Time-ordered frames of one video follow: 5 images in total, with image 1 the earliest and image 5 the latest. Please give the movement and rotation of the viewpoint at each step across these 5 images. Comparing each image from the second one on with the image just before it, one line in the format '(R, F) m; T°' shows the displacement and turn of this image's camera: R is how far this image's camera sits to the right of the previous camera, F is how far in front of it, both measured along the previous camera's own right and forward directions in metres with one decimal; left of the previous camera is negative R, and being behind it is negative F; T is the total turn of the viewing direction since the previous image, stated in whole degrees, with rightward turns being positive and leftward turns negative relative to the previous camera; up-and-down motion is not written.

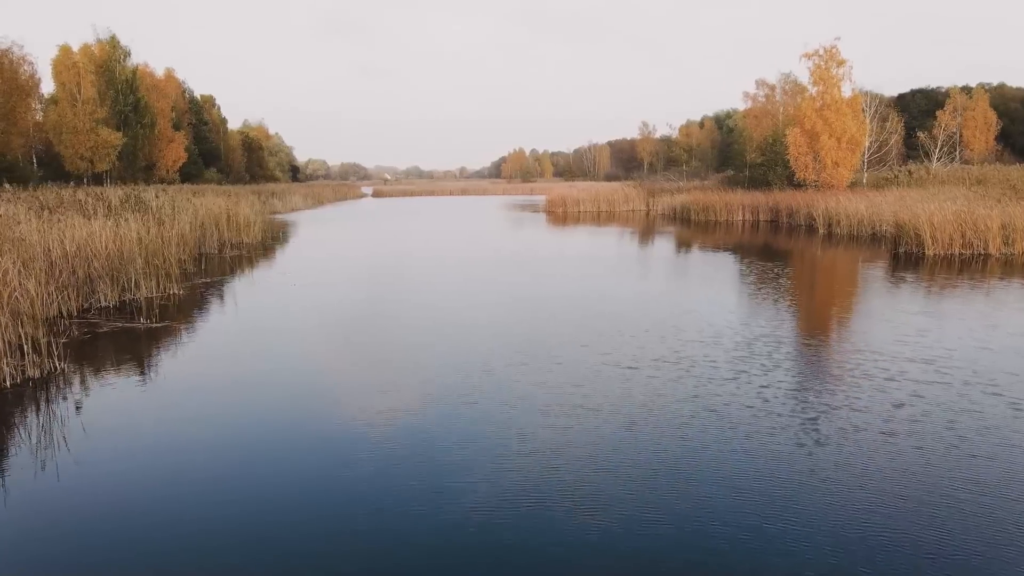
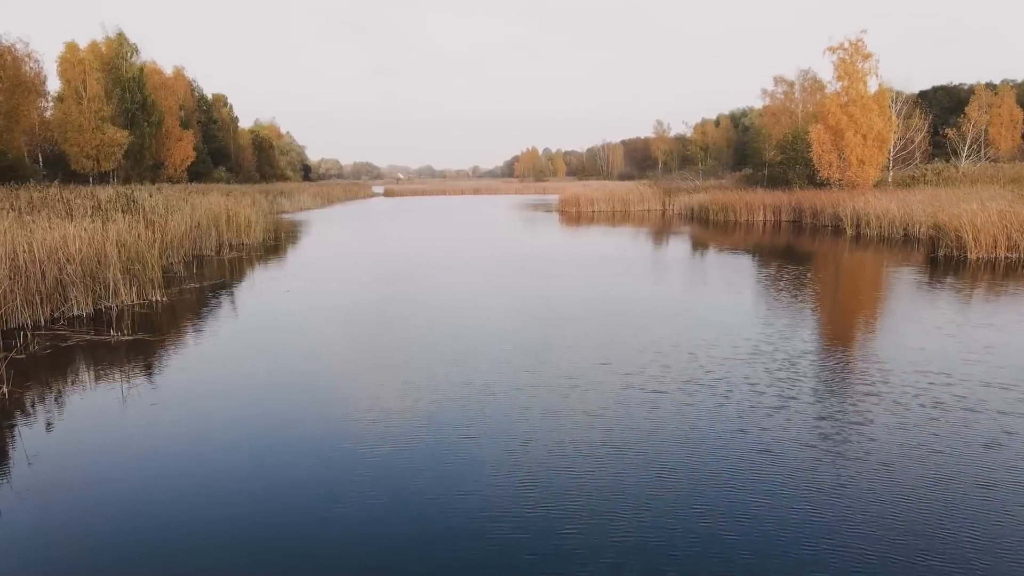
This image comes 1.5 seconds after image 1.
(0.0, +0.4) m; -1°
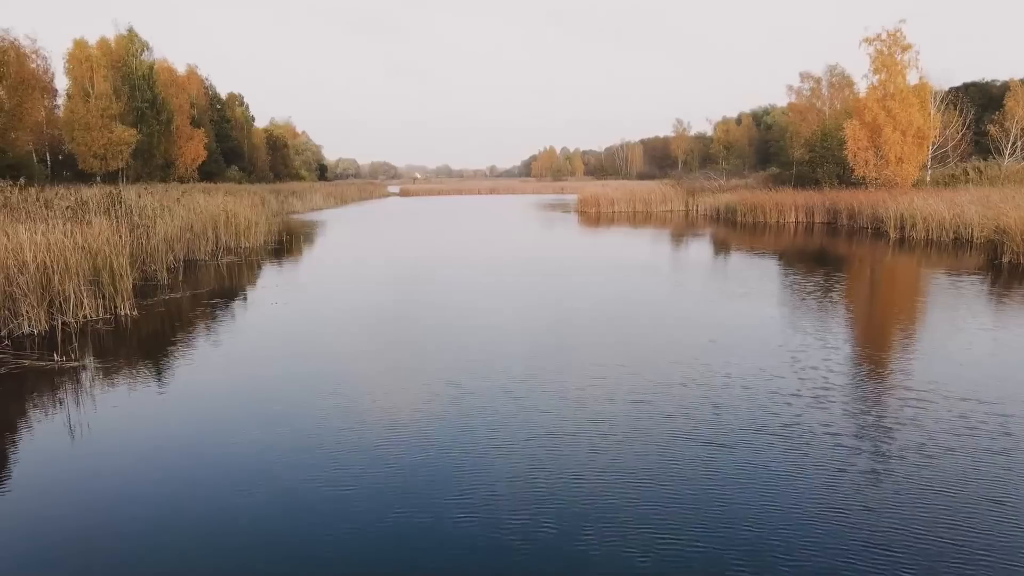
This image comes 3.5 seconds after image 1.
(0.0, +0.6) m; -2°
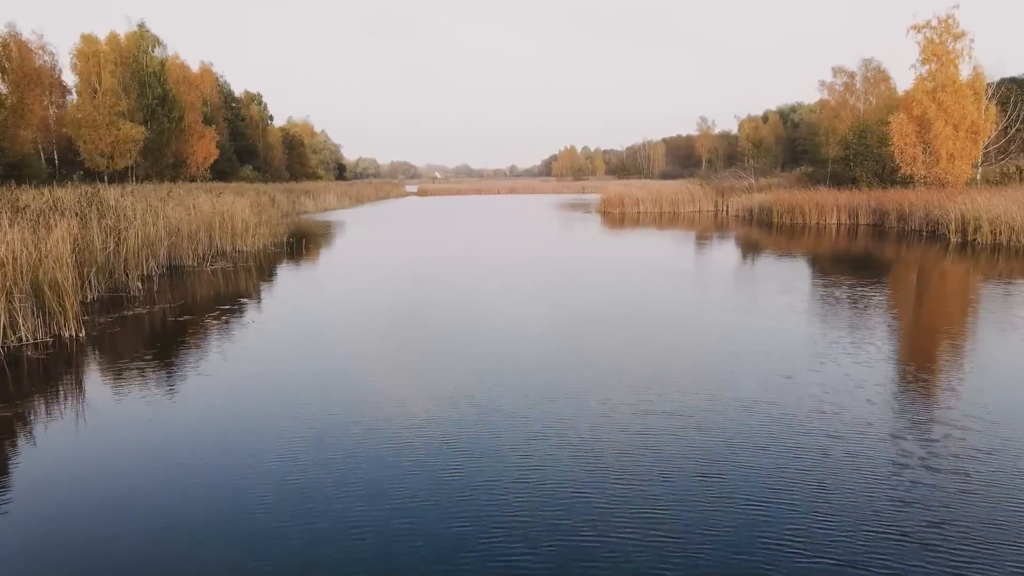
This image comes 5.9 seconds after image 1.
(0.0, +0.7) m; -2°
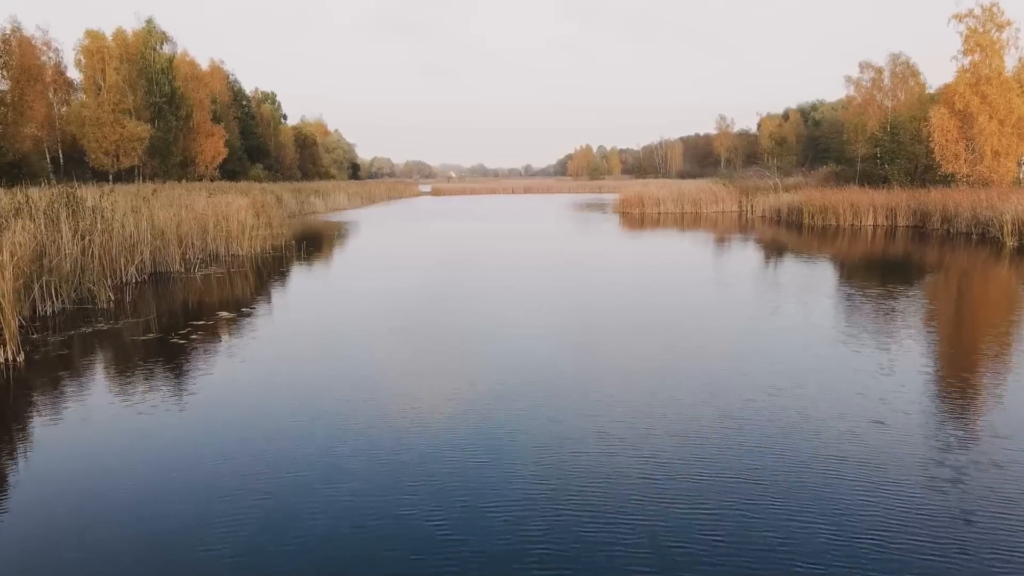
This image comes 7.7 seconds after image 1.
(0.0, +0.6) m; -1°
